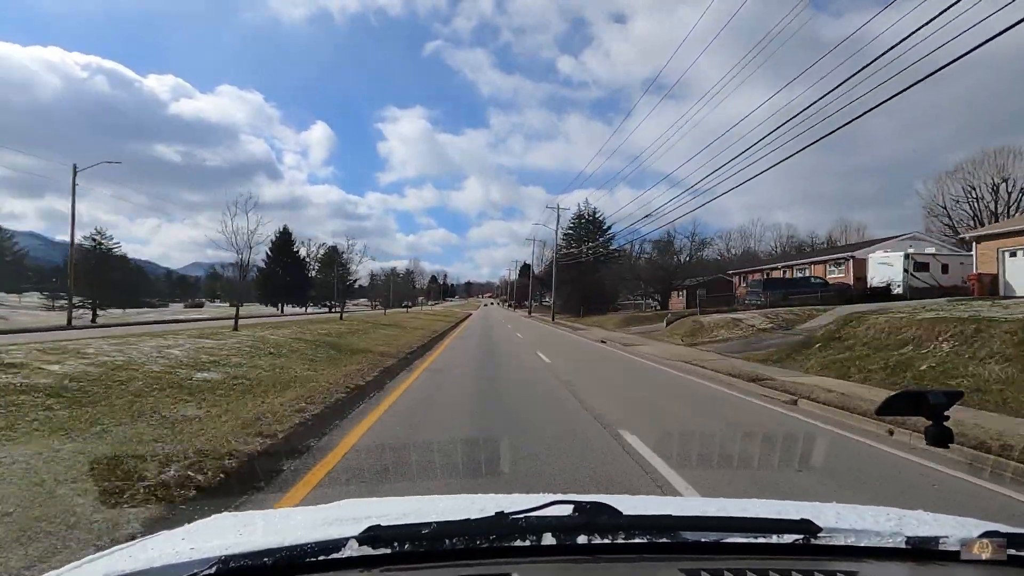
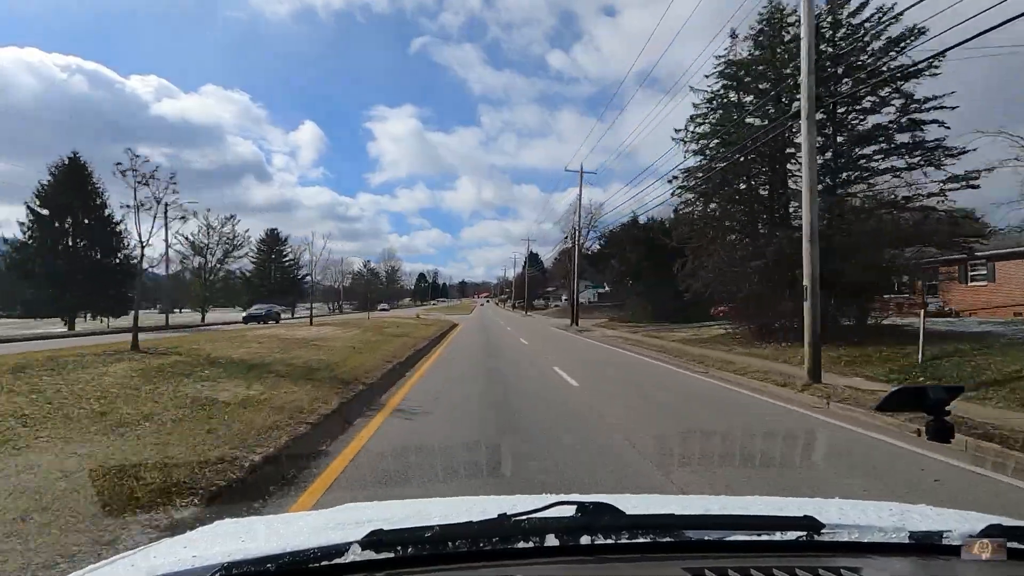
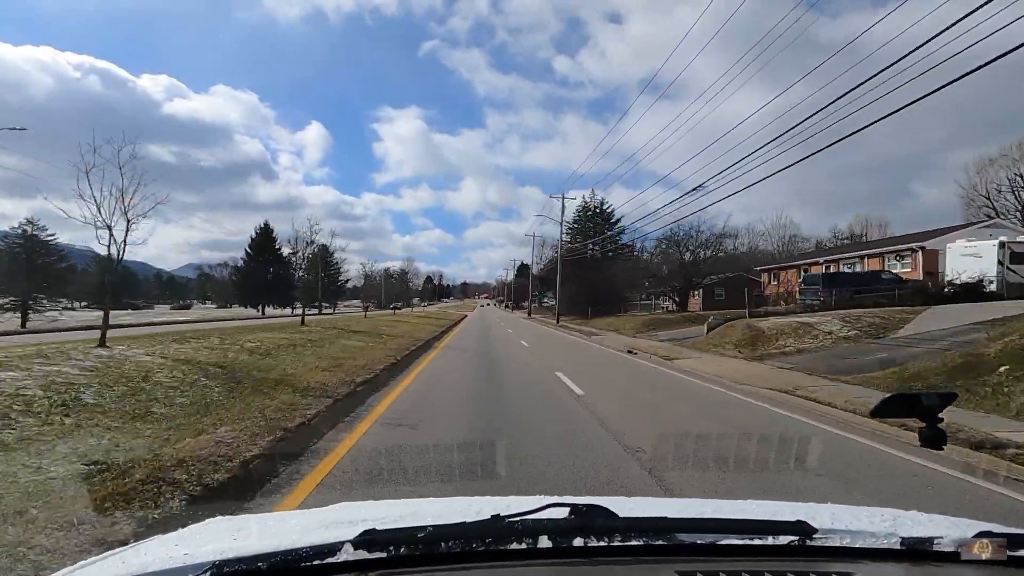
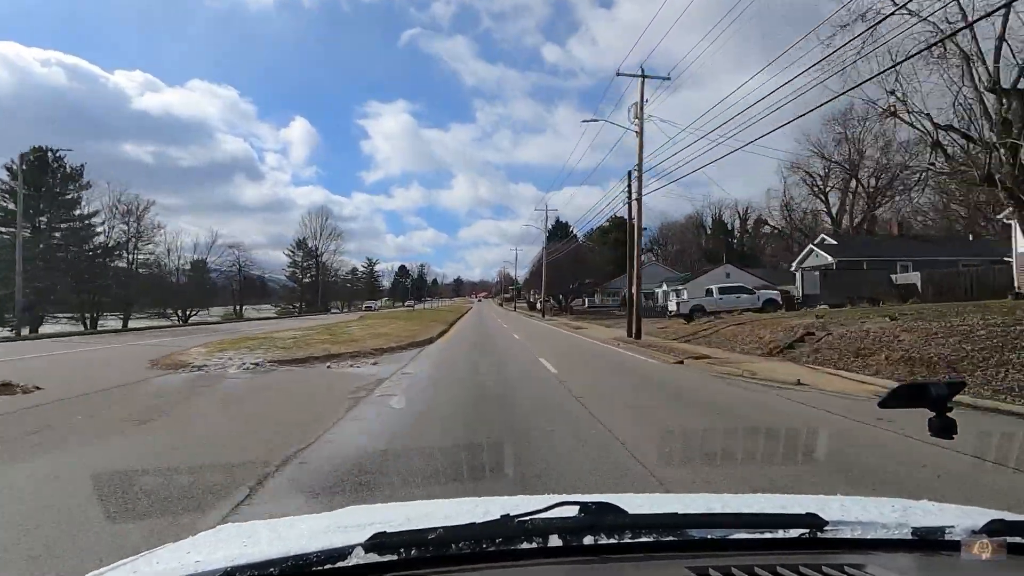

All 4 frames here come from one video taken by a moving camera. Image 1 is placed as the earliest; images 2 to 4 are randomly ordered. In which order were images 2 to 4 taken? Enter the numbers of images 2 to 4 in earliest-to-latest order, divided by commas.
3, 2, 4
